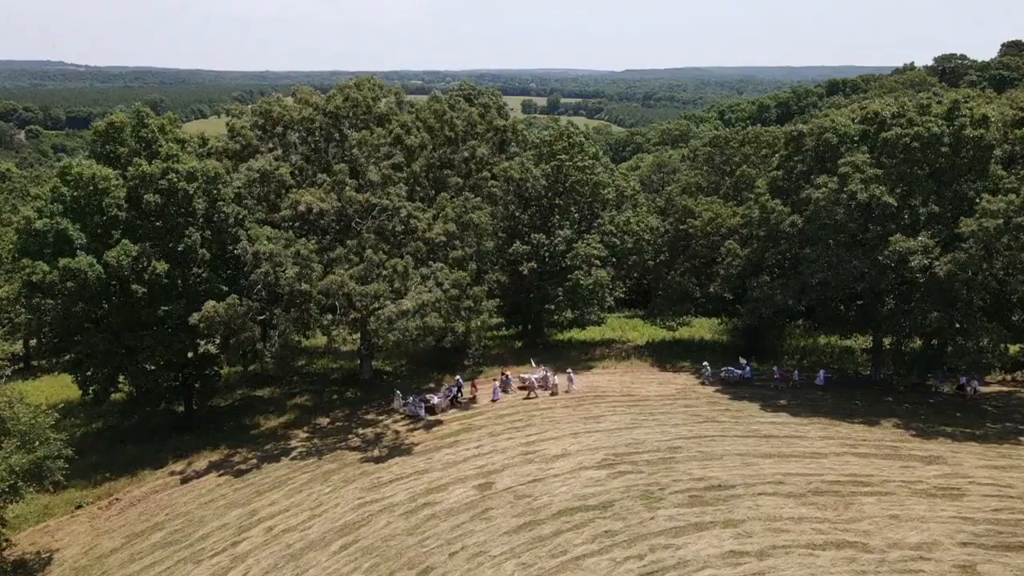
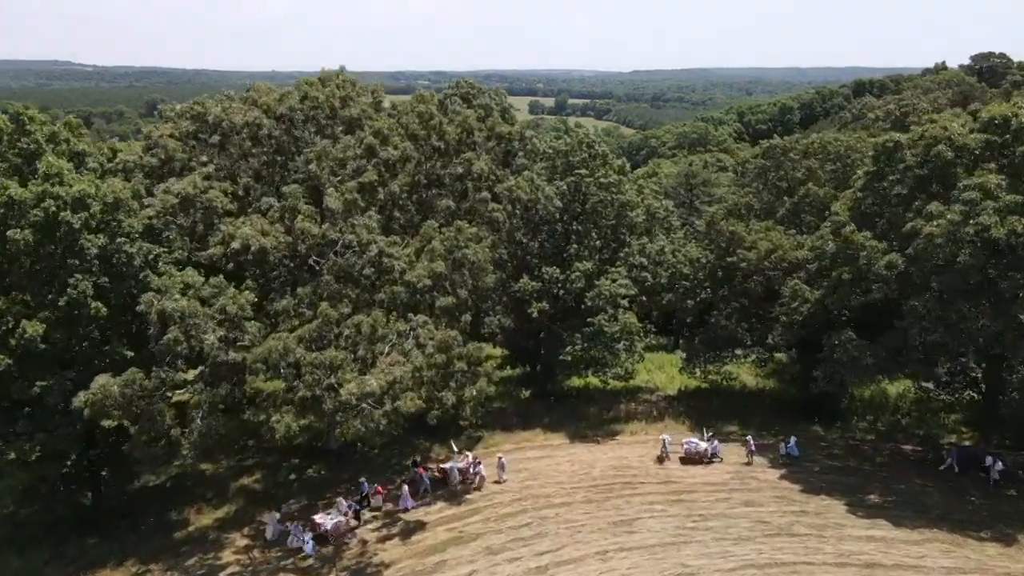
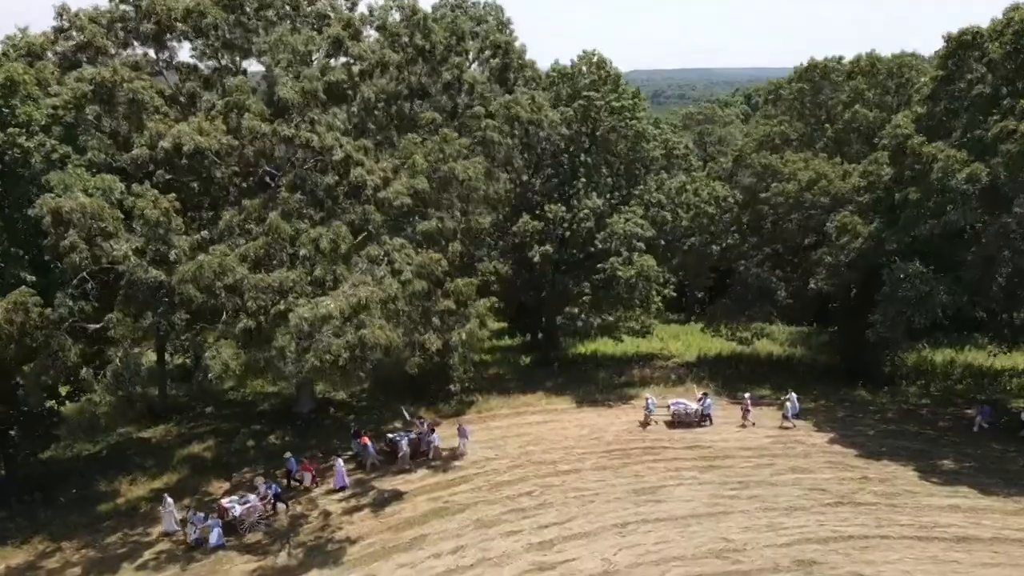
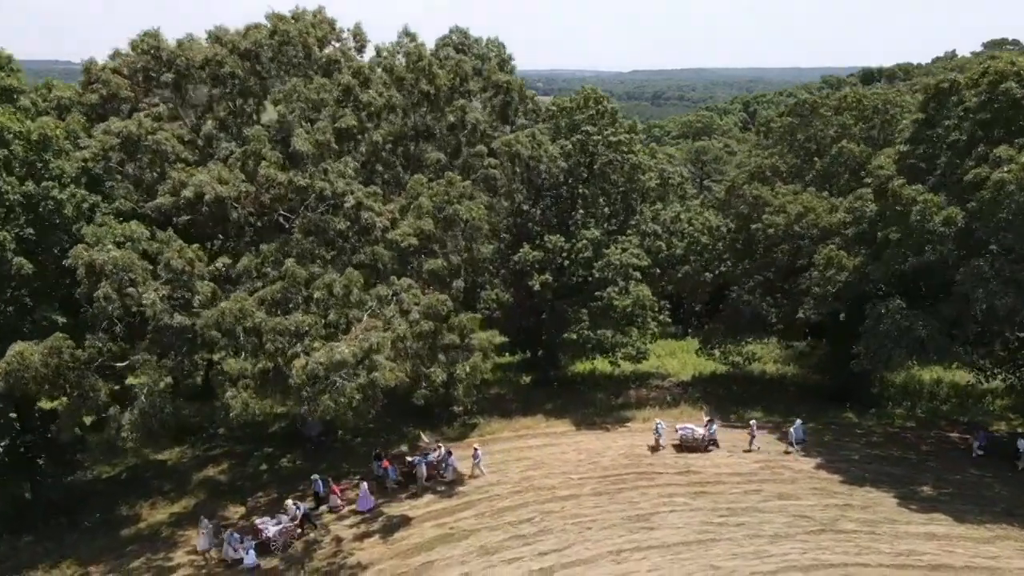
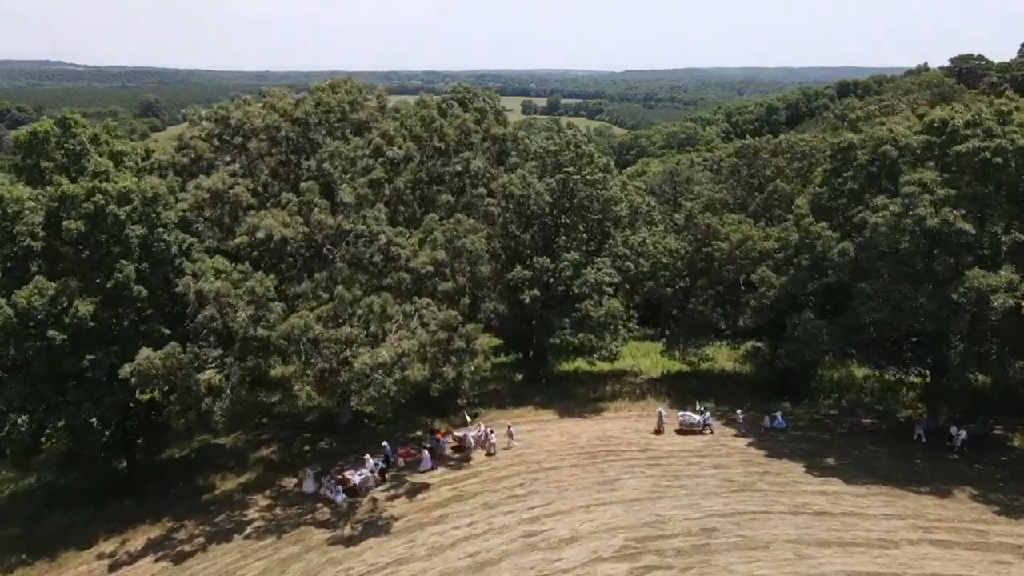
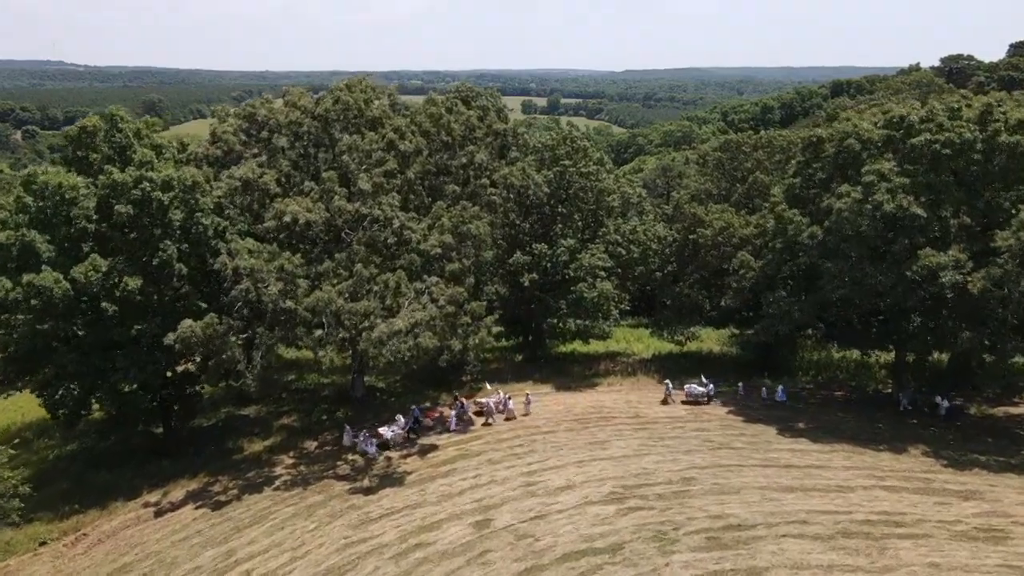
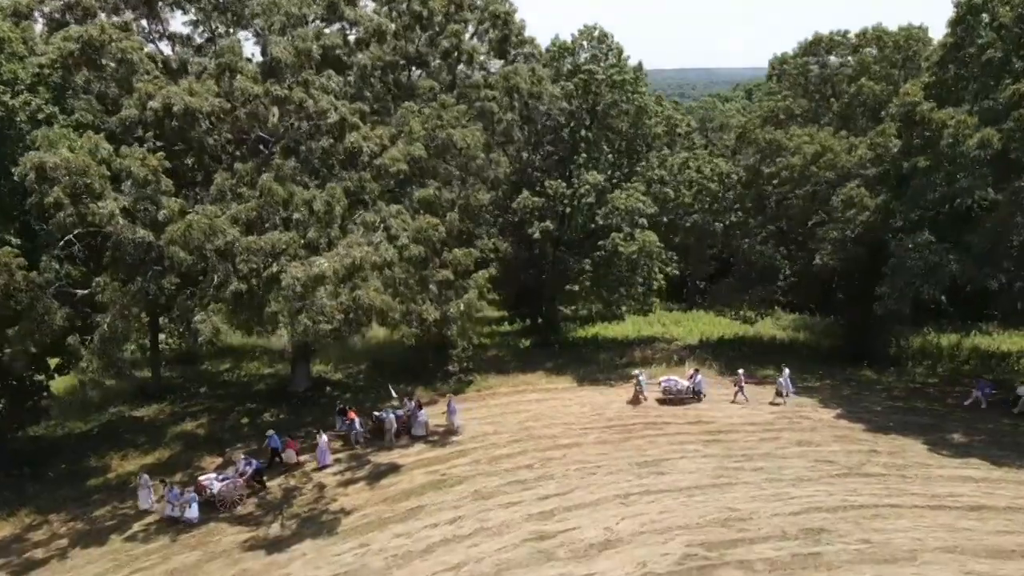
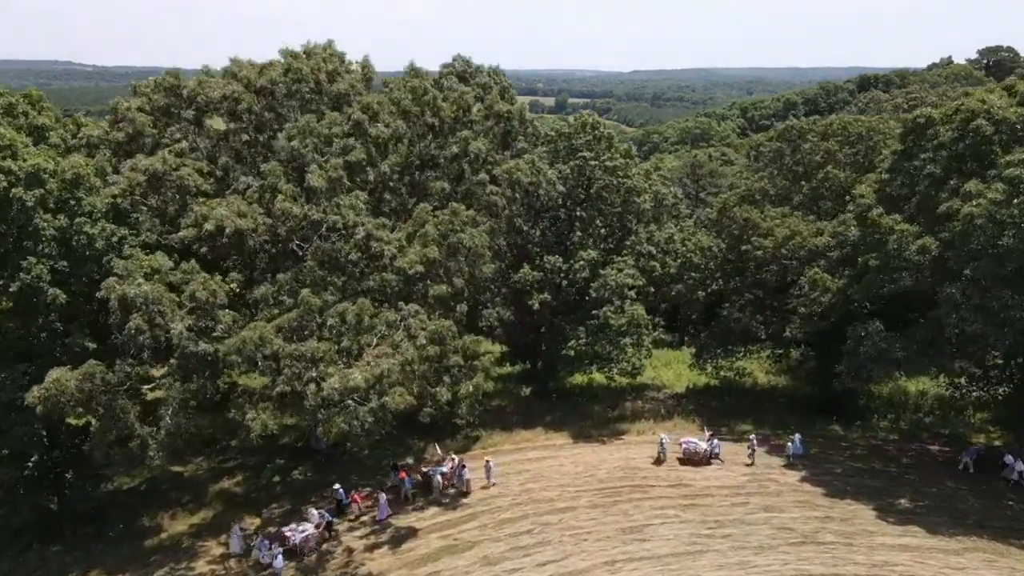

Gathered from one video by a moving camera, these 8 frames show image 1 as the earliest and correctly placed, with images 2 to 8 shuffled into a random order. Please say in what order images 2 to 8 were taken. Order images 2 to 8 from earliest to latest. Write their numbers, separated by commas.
6, 5, 2, 8, 4, 3, 7
